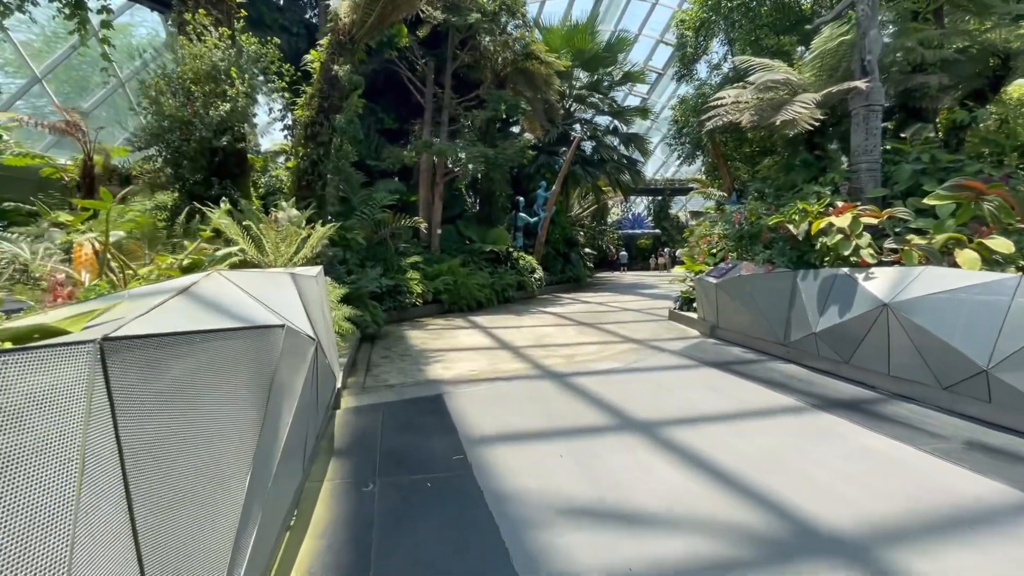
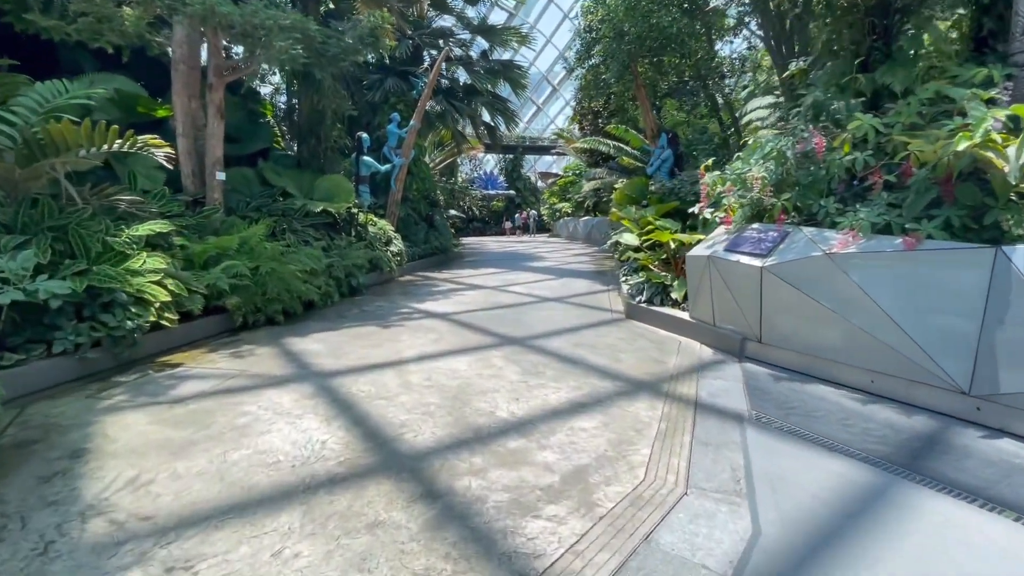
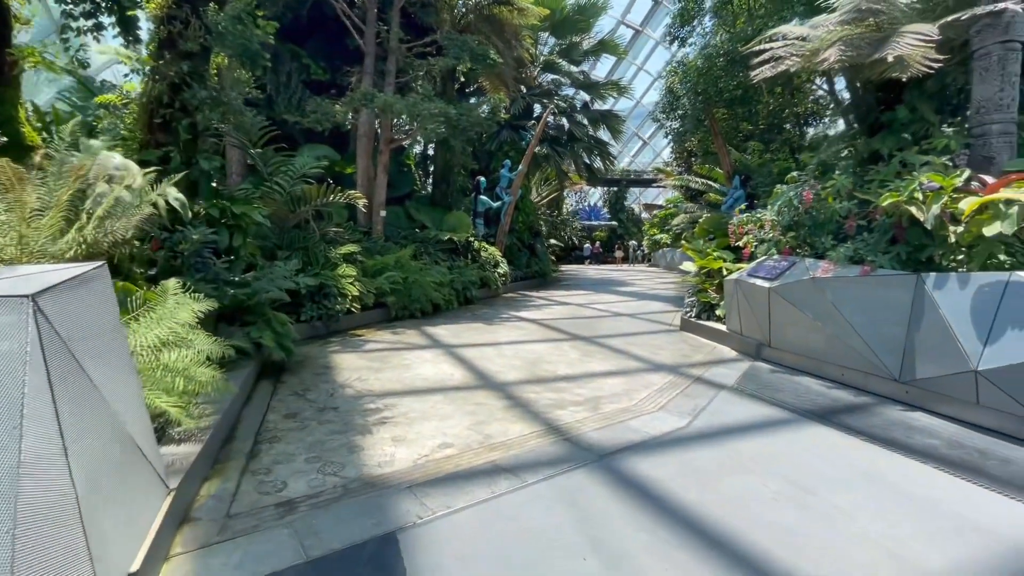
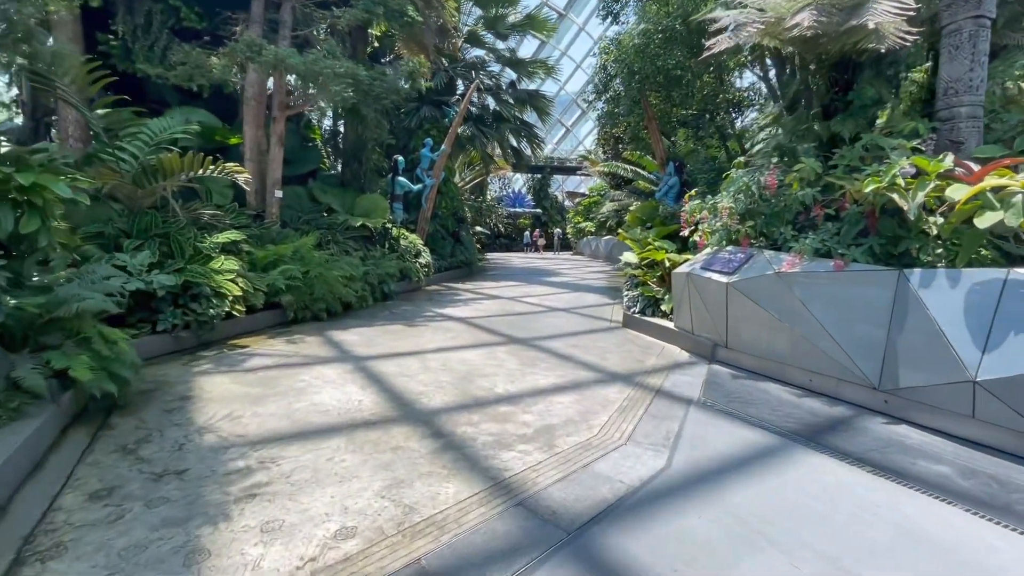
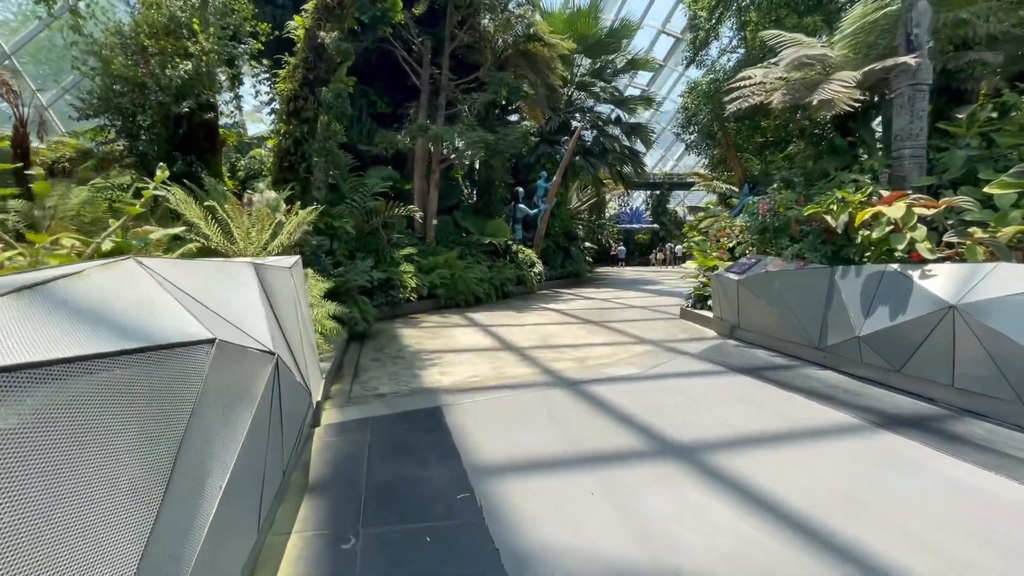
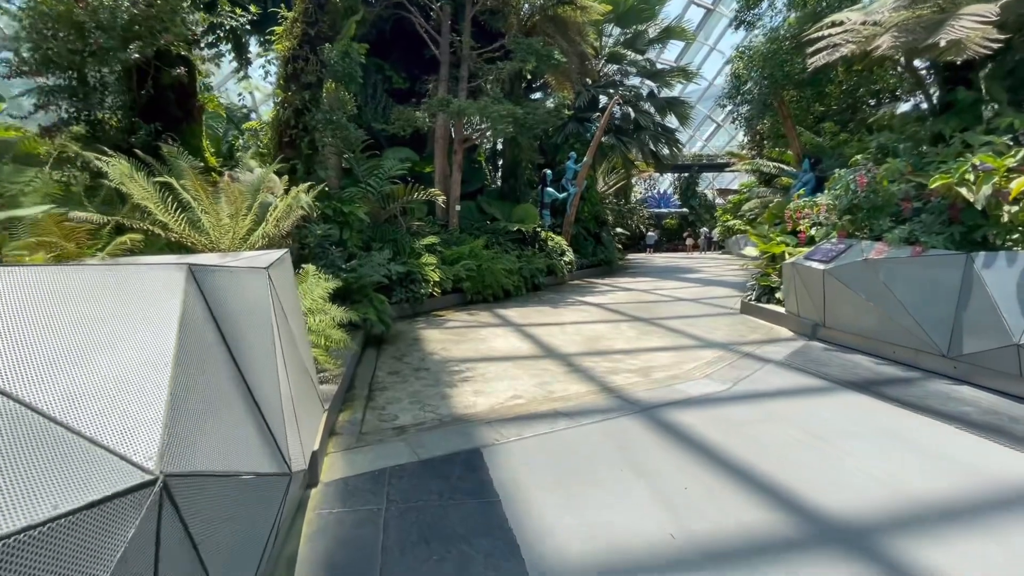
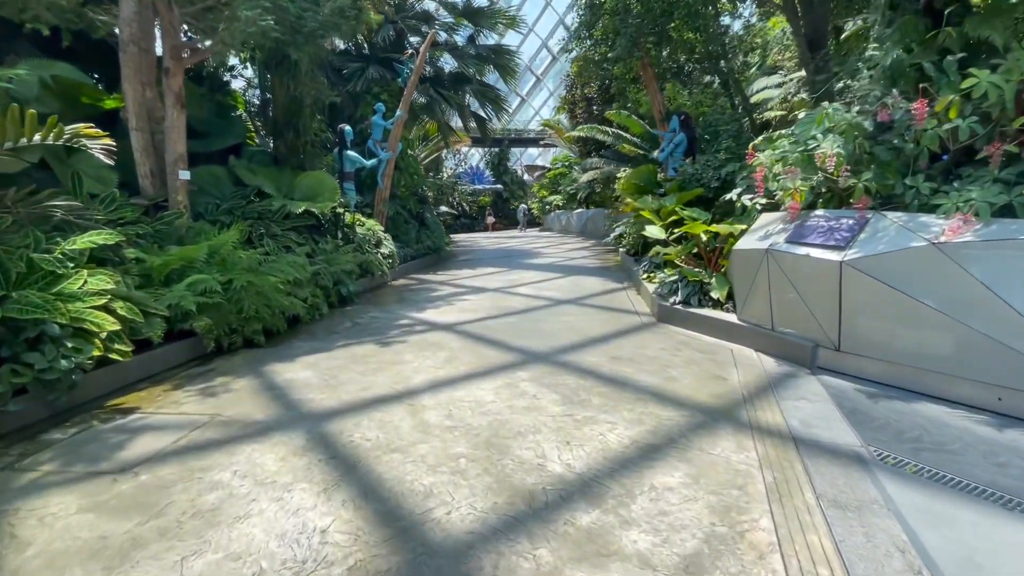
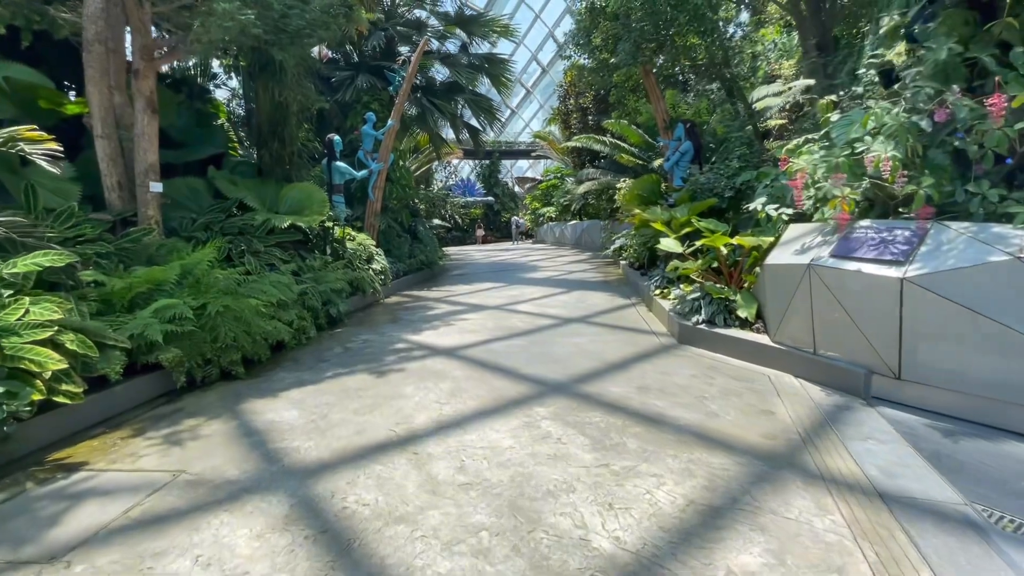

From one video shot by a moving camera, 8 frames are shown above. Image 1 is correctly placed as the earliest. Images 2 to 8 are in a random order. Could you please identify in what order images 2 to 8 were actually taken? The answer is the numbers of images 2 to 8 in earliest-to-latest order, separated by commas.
5, 6, 3, 4, 2, 7, 8
